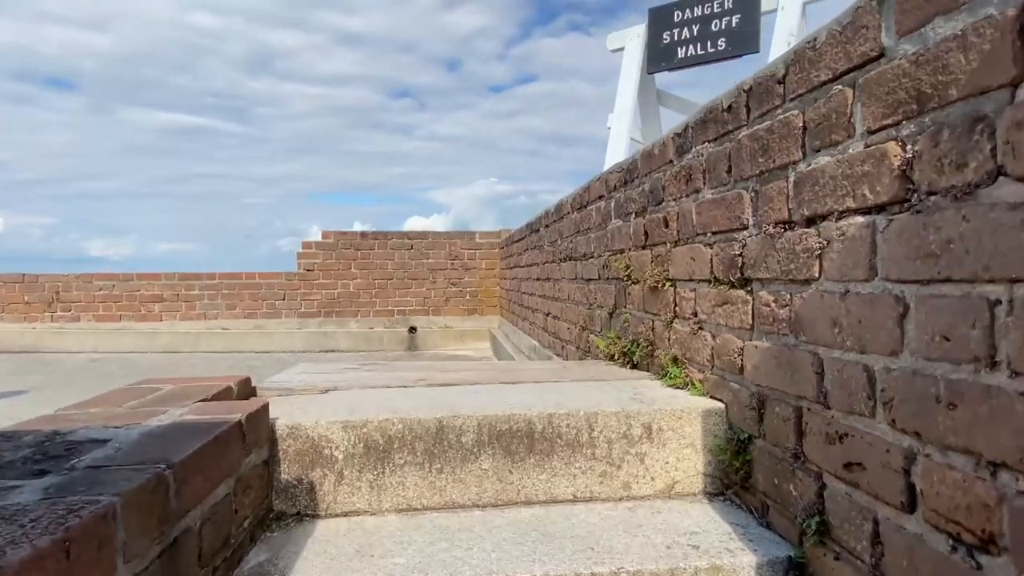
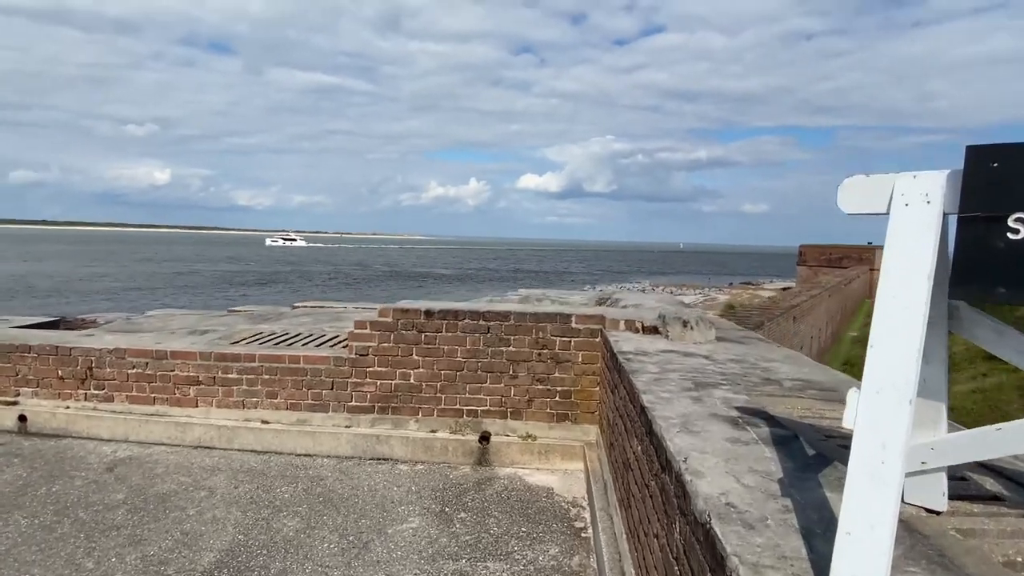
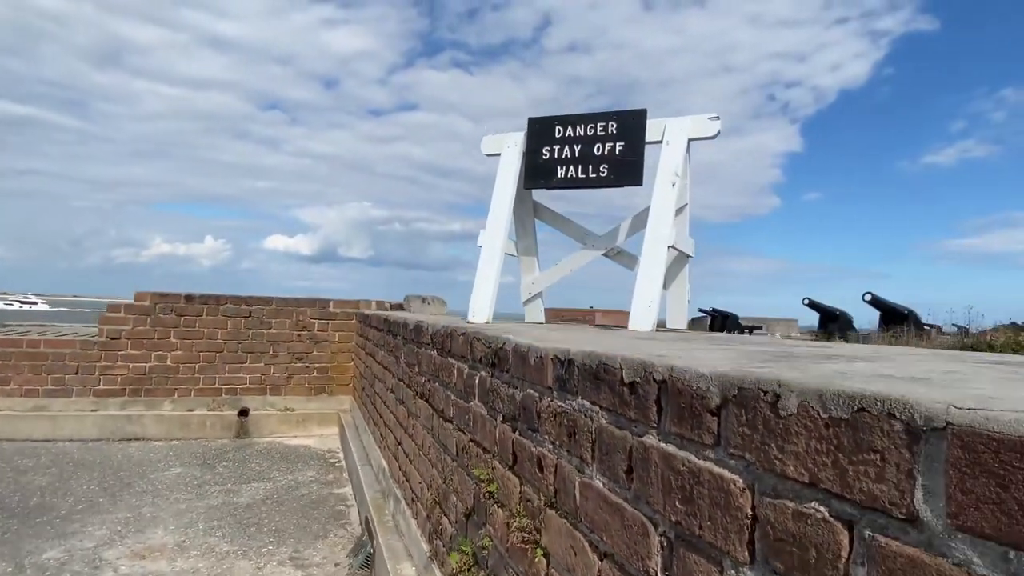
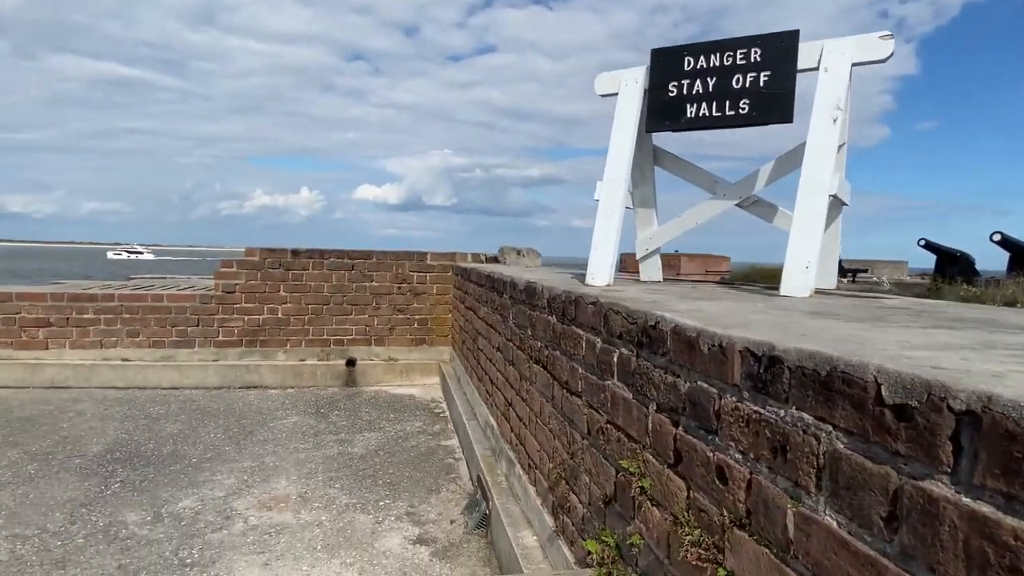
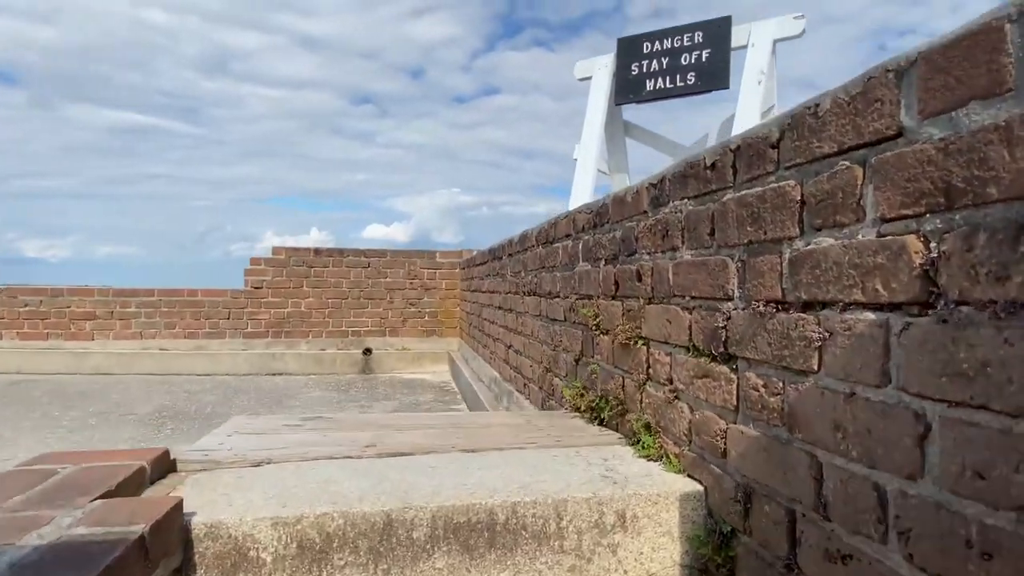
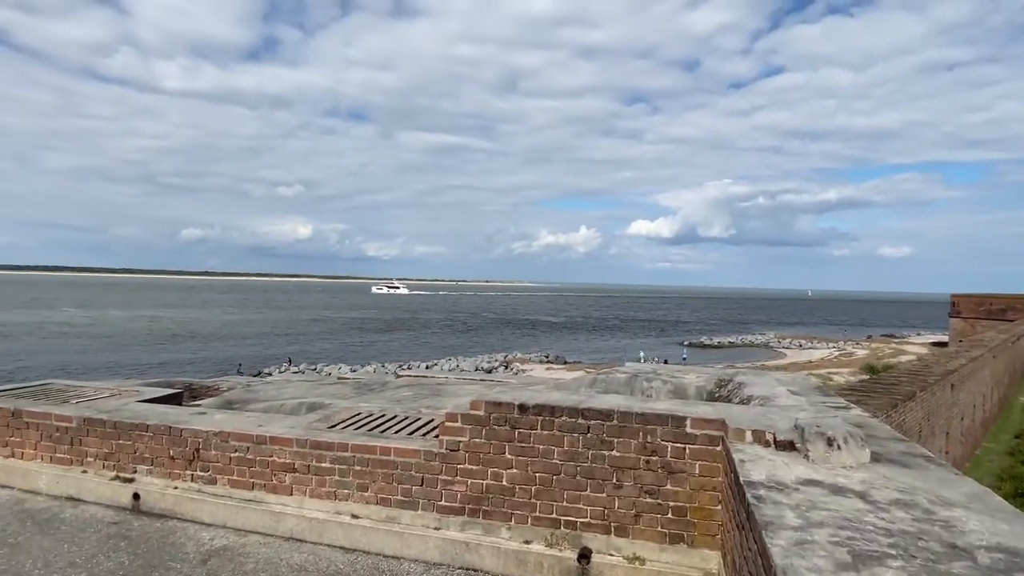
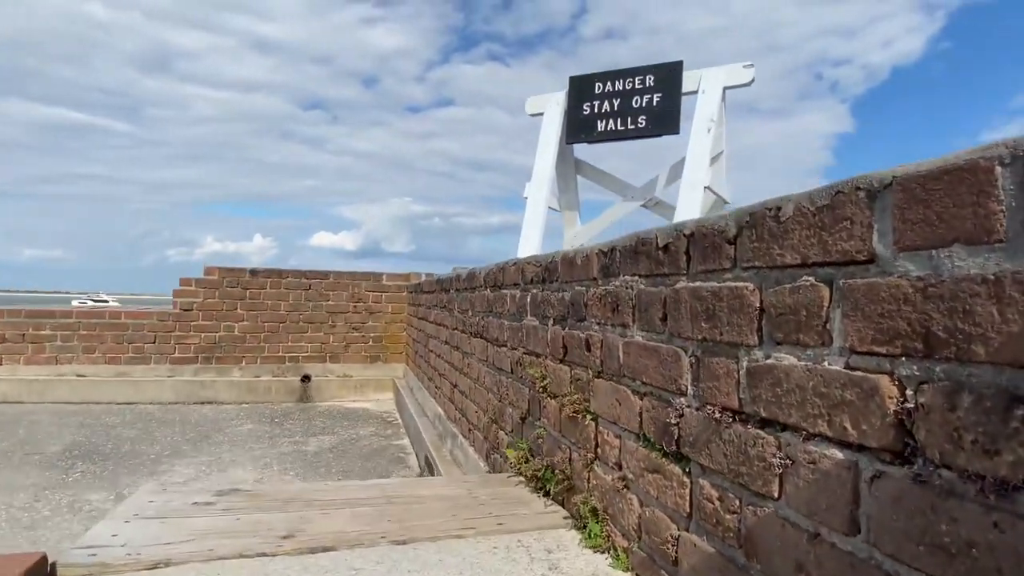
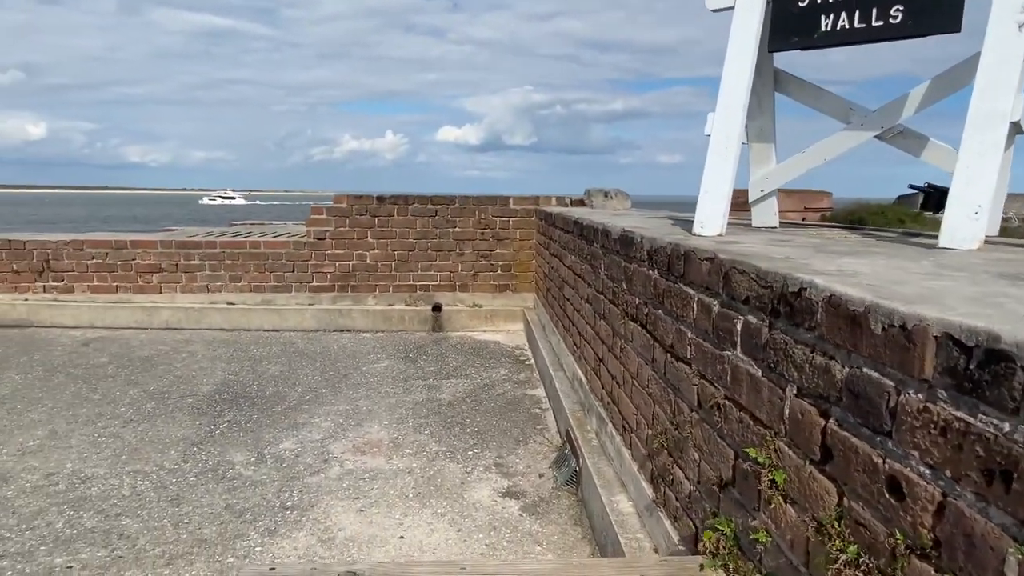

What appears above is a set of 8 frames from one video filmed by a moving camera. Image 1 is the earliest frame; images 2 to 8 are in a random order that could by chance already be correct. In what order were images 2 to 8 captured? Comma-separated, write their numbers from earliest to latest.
5, 7, 3, 4, 8, 2, 6
